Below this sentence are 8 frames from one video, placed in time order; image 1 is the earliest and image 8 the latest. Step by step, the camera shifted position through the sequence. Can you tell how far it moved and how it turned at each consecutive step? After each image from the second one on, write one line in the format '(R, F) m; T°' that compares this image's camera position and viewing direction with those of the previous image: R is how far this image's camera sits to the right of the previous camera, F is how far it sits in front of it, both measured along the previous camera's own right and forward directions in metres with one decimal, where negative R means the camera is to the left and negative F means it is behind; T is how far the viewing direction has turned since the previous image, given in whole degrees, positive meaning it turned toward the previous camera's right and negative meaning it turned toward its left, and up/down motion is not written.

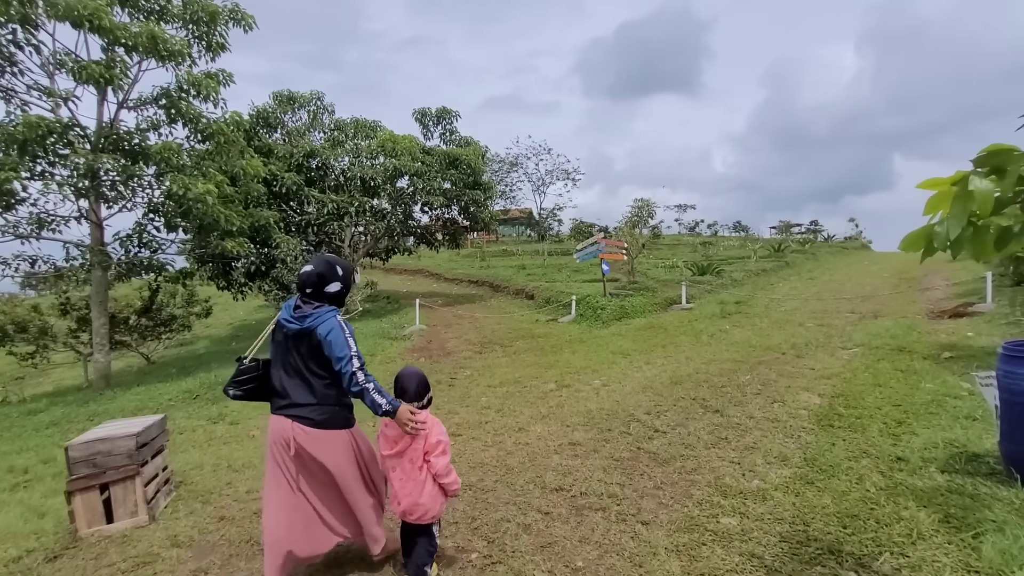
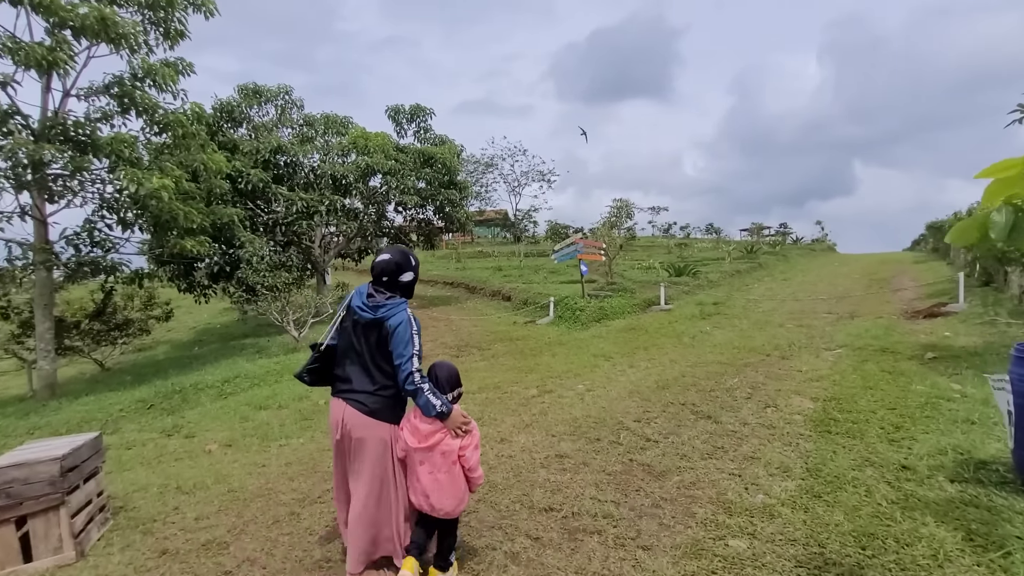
(-0.1, +0.4) m; +3°
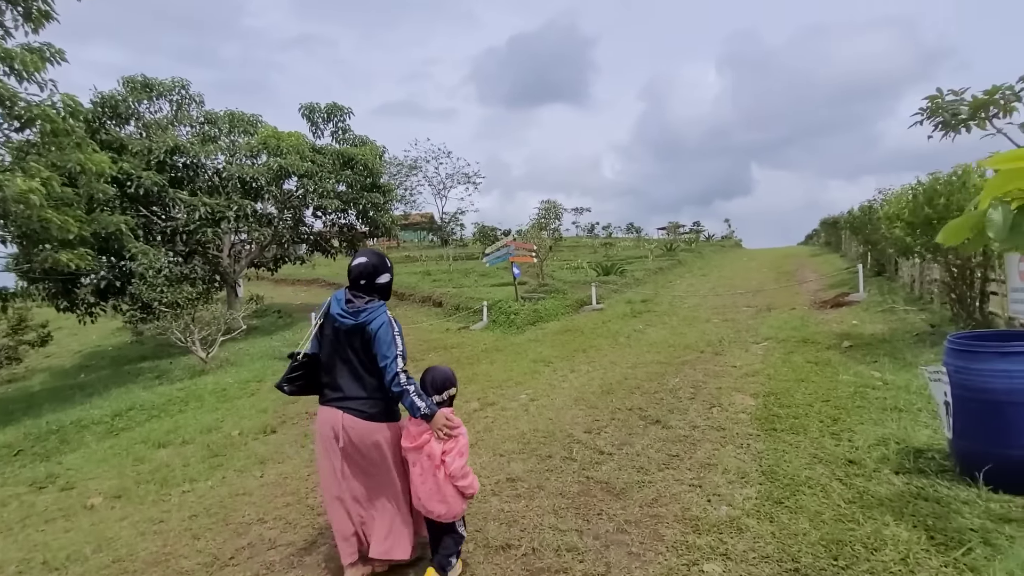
(-0.1, +0.4) m; +8°
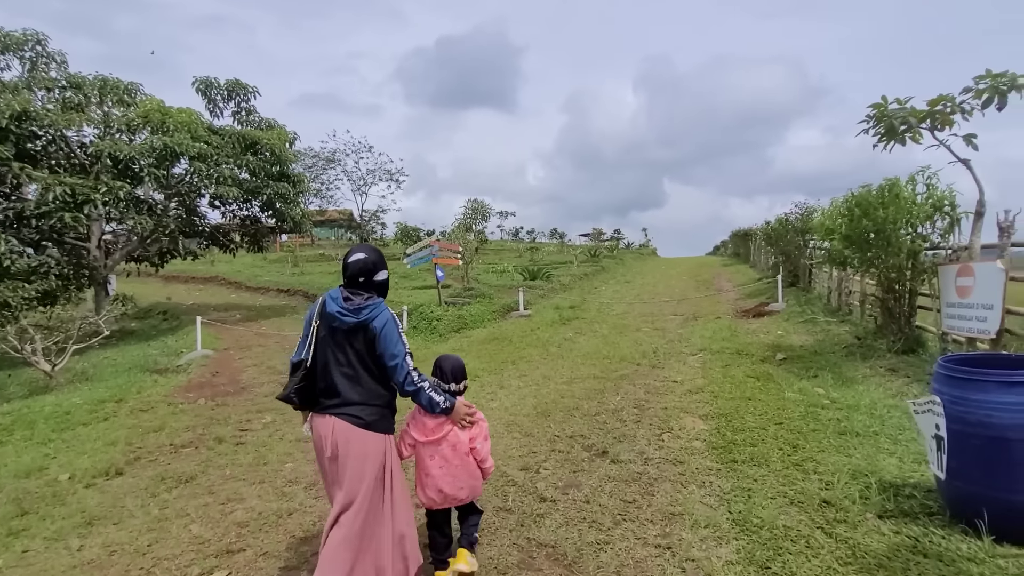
(0.0, +0.9) m; +9°
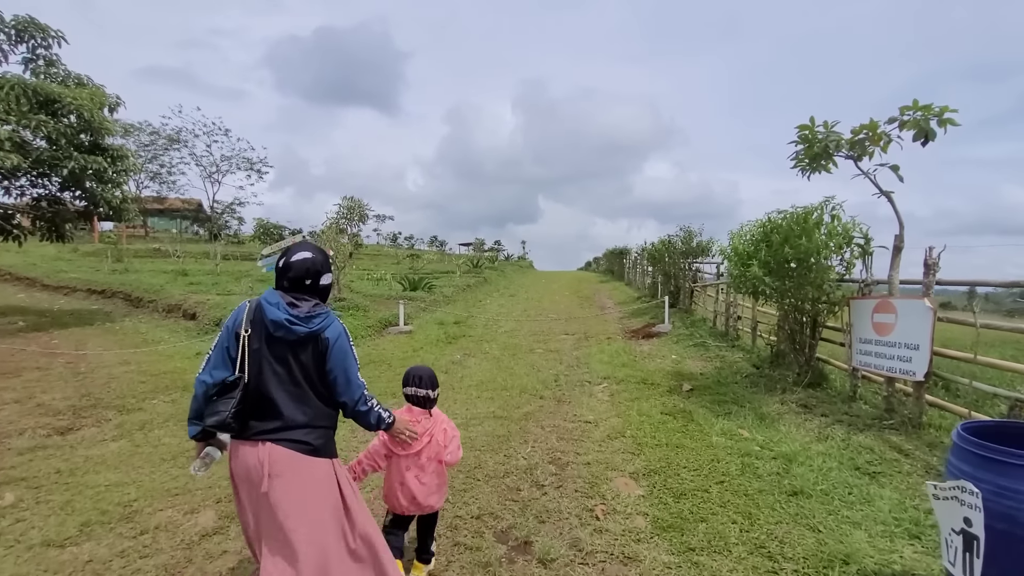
(-0.1, +1.3) m; +14°
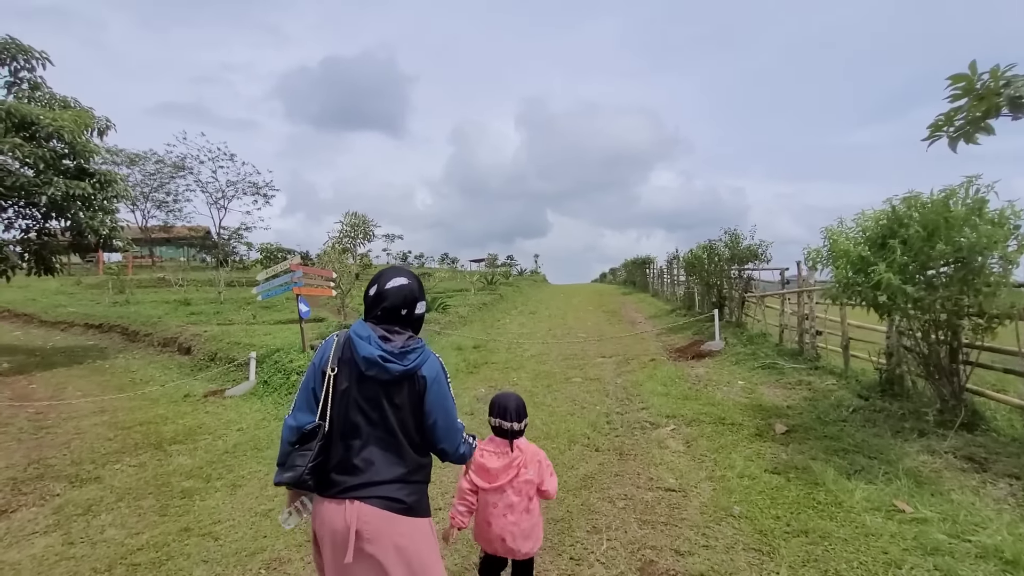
(-0.3, +1.4) m; -1°
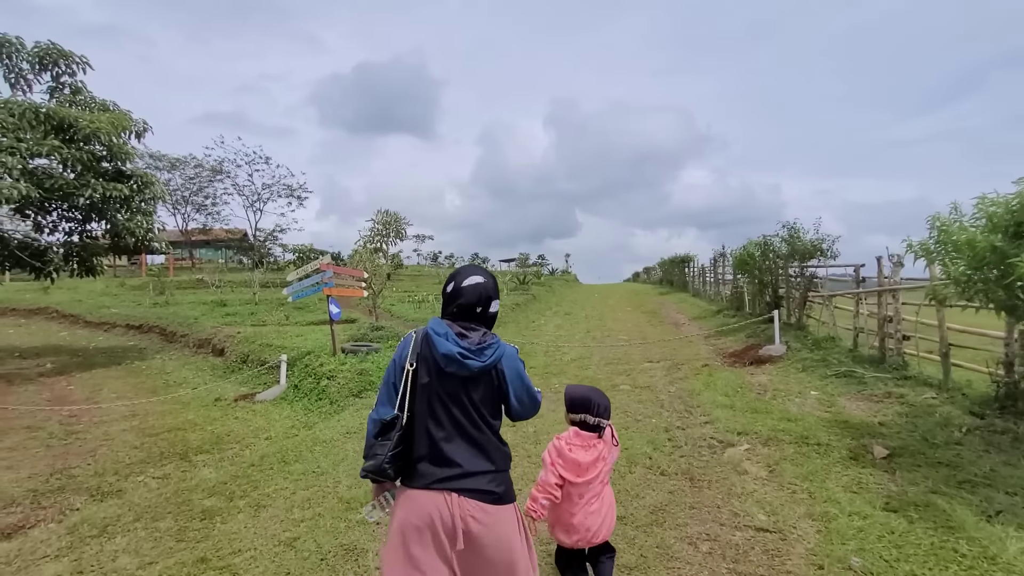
(-0.2, +0.6) m; -3°
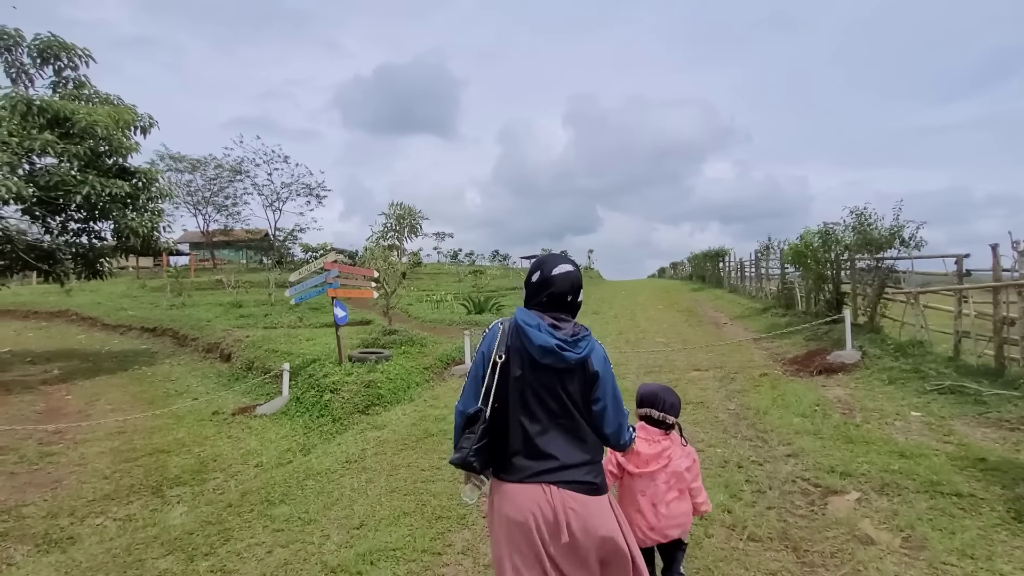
(-0.1, +1.1) m; -2°
